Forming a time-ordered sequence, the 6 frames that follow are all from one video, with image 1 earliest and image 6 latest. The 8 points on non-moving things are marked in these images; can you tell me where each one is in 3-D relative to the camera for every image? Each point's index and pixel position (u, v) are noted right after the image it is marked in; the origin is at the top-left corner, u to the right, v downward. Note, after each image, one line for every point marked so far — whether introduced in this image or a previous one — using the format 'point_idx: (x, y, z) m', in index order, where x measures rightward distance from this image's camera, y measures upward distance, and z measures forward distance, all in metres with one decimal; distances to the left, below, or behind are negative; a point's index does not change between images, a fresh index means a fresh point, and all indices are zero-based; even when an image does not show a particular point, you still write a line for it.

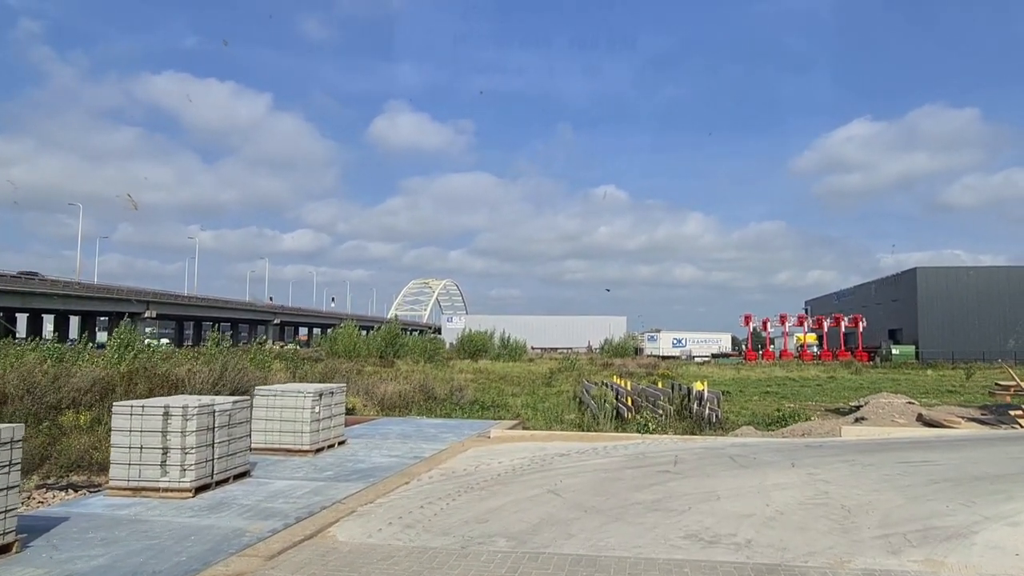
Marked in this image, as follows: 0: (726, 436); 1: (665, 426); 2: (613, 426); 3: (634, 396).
0: (+4.2, -2.9, +14.4) m
1: (+3.1, -2.8, +14.8) m
2: (+2.0, -2.9, +15.3) m
3: (+3.0, -2.7, +18.4) m
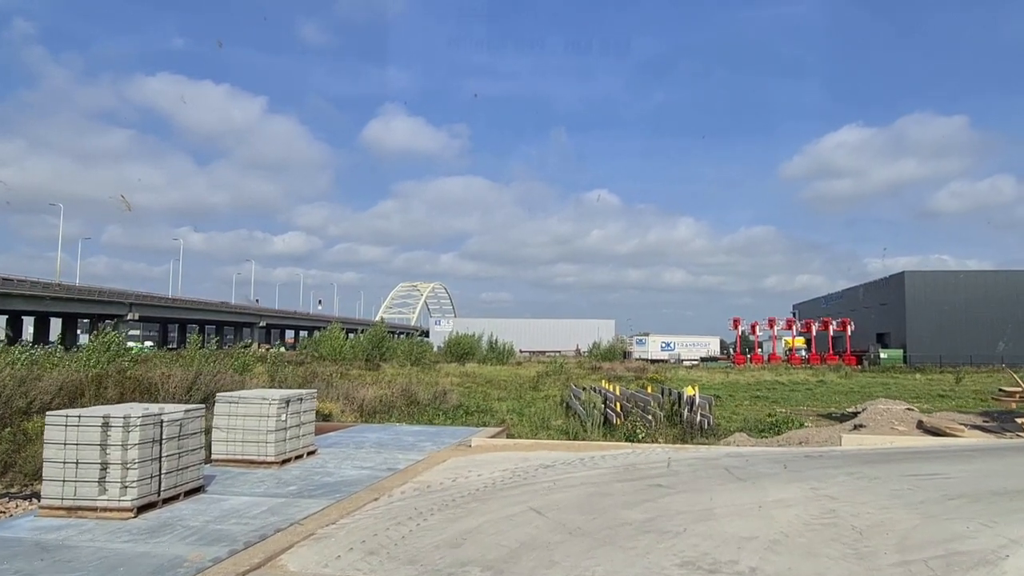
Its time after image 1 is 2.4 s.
0: (+3.9, -2.9, +14.0) m
1: (+2.8, -2.8, +14.4) m
2: (+1.7, -2.9, +14.9) m
3: (+2.6, -2.7, +18.0) m
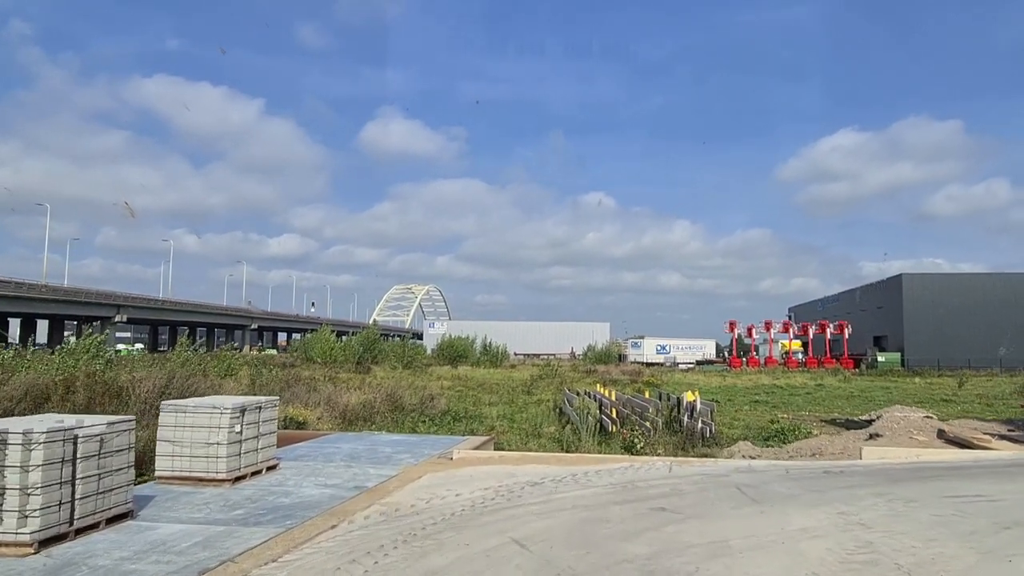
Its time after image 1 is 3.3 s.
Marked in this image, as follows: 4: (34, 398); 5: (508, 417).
0: (+3.7, -2.9, +13.2) m
1: (+2.6, -2.8, +13.6) m
2: (+1.5, -2.9, +14.1) m
3: (+2.4, -2.7, +17.2) m
4: (-9.4, -2.2, +14.8) m
5: (-0.2, -3.3, +19.2) m
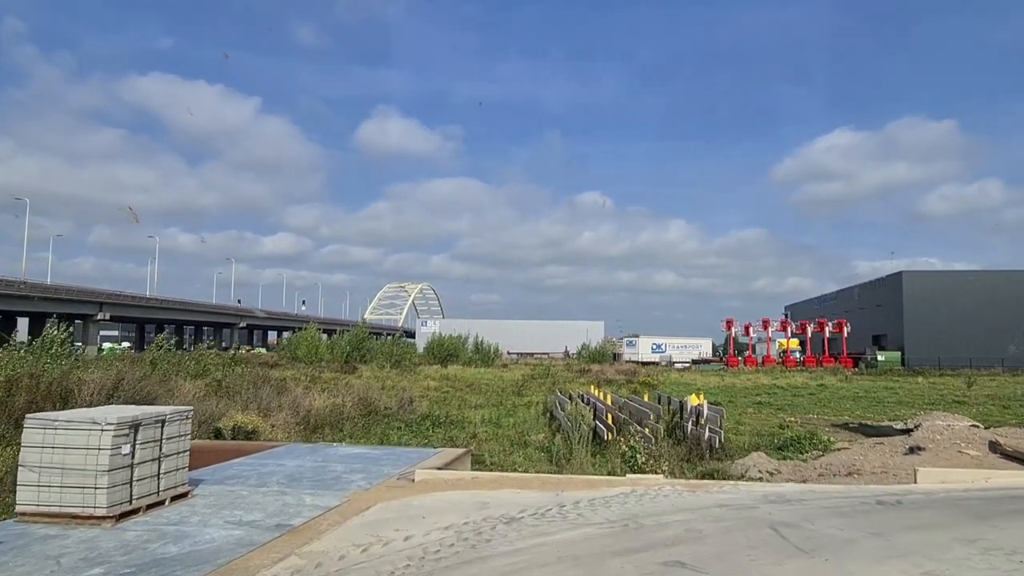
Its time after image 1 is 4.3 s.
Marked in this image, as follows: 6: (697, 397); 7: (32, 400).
0: (+3.5, -2.8, +11.9) m
1: (+2.4, -2.7, +12.3) m
2: (+1.3, -2.8, +12.8) m
3: (+2.2, -2.6, +15.9) m
4: (-9.7, -2.0, +13.4) m
5: (-0.4, -3.2, +17.9) m
6: (+3.4, -2.0, +13.9) m
7: (-8.9, -2.1, +14.0) m
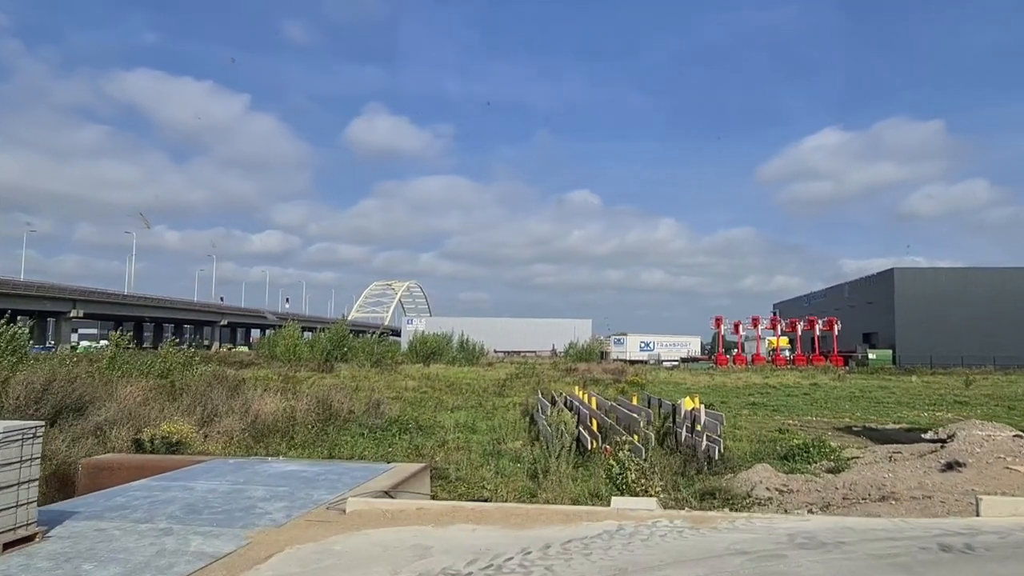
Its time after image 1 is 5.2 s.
0: (+3.1, -2.7, +10.8) m
1: (+2.0, -2.5, +11.1) m
2: (+0.9, -2.7, +11.6) m
3: (+1.7, -2.5, +14.7) m
4: (-10.1, -1.9, +12.0) m
5: (-0.9, -3.0, +16.7) m
6: (+3.0, -1.9, +12.7) m
7: (-9.3, -1.9, +12.6) m
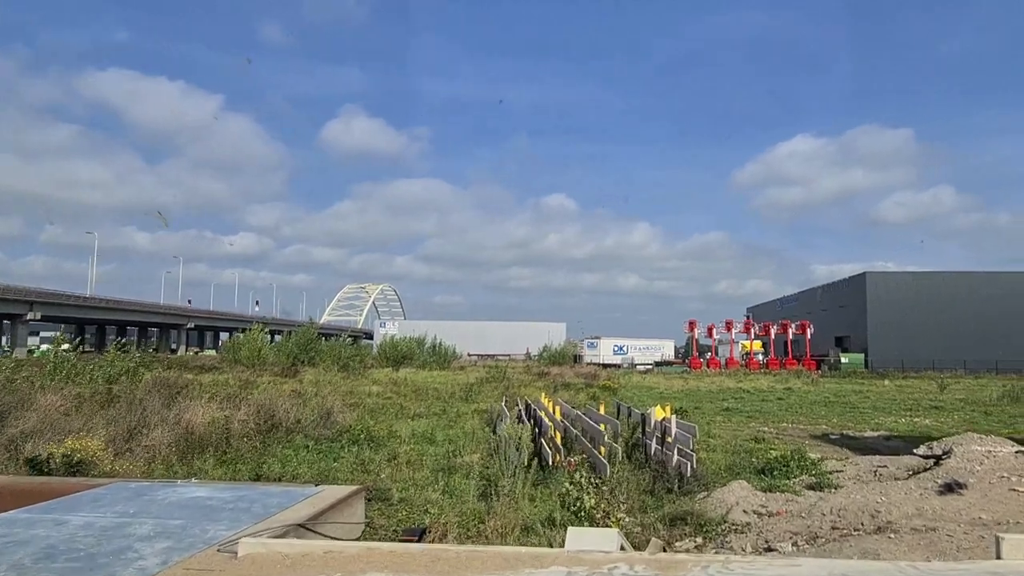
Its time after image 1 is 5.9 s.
0: (+2.5, -2.7, +10.0) m
1: (+1.4, -2.5, +10.4) m
2: (+0.3, -2.7, +10.8) m
3: (+1.0, -2.5, +14.0) m
4: (-10.7, -1.8, +10.9) m
5: (-1.7, -3.1, +15.8) m
6: (+2.4, -1.9, +11.9) m
7: (-9.9, -1.9, +11.5) m
